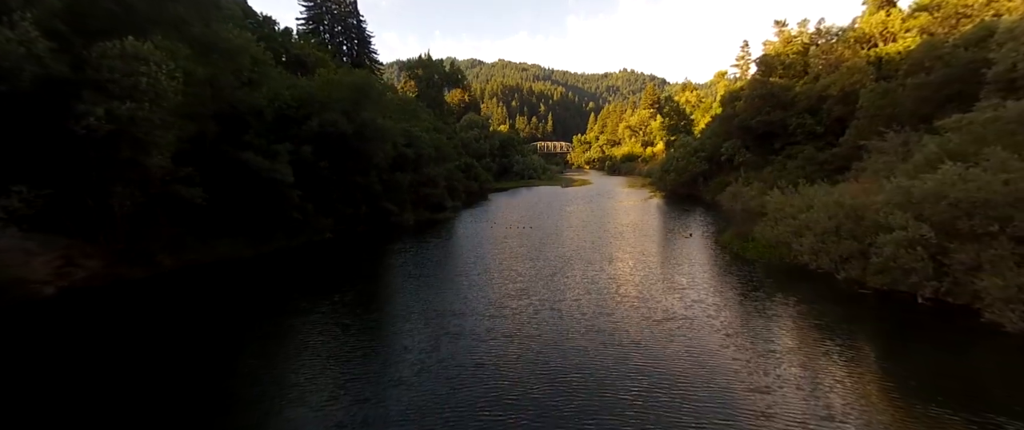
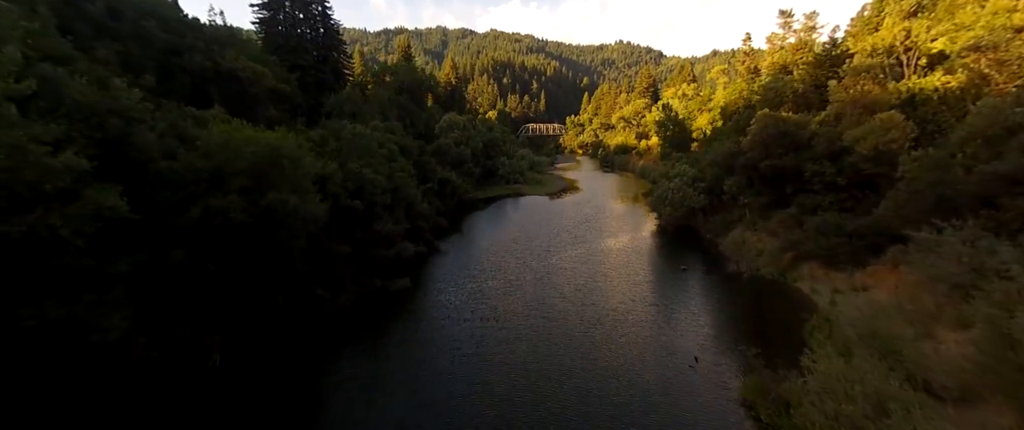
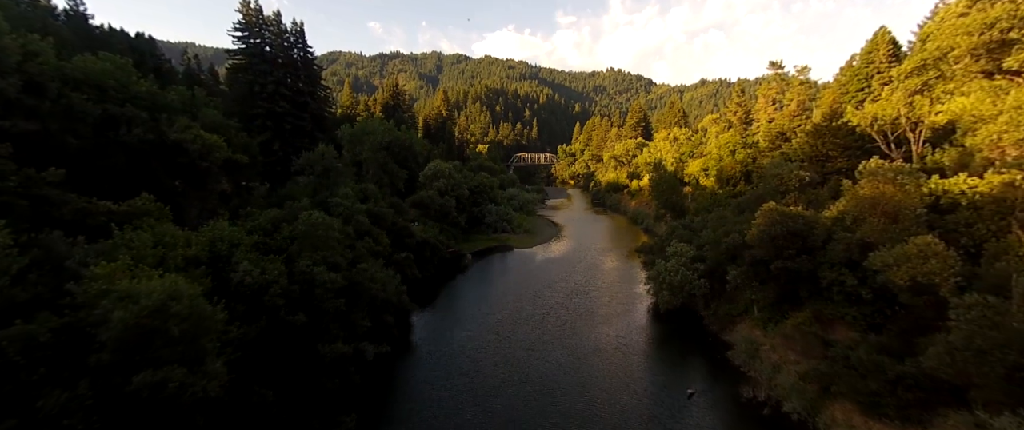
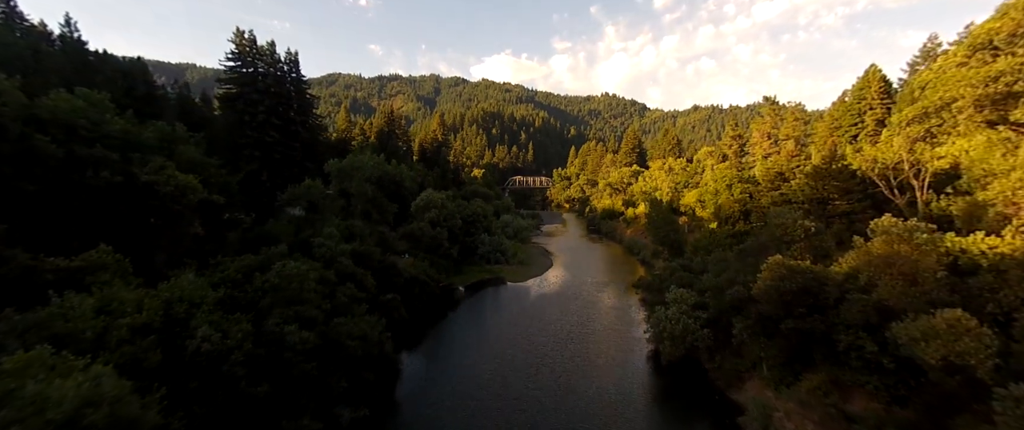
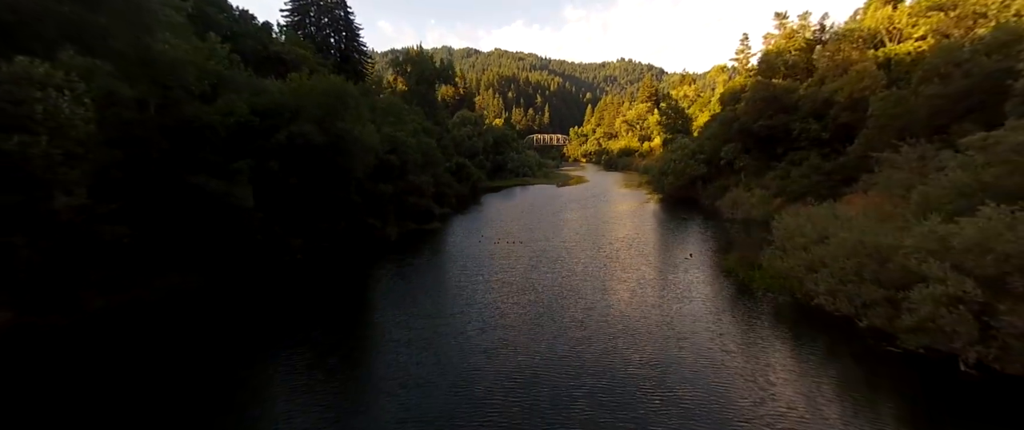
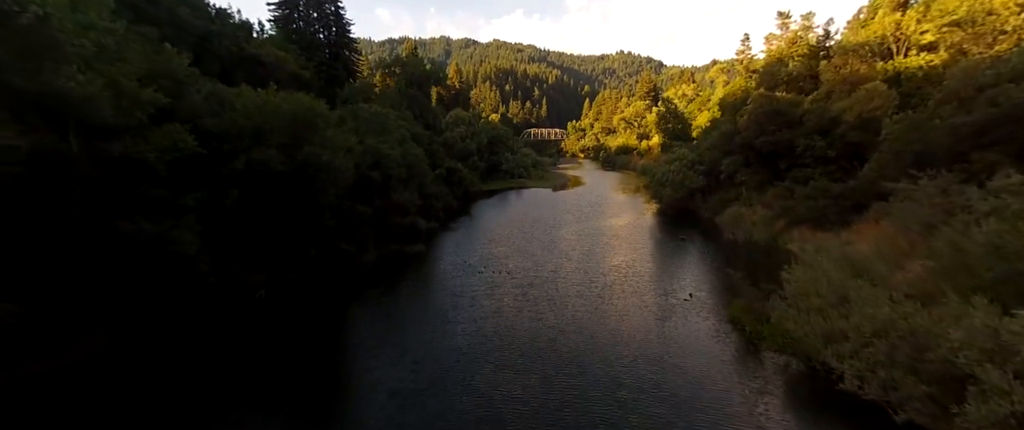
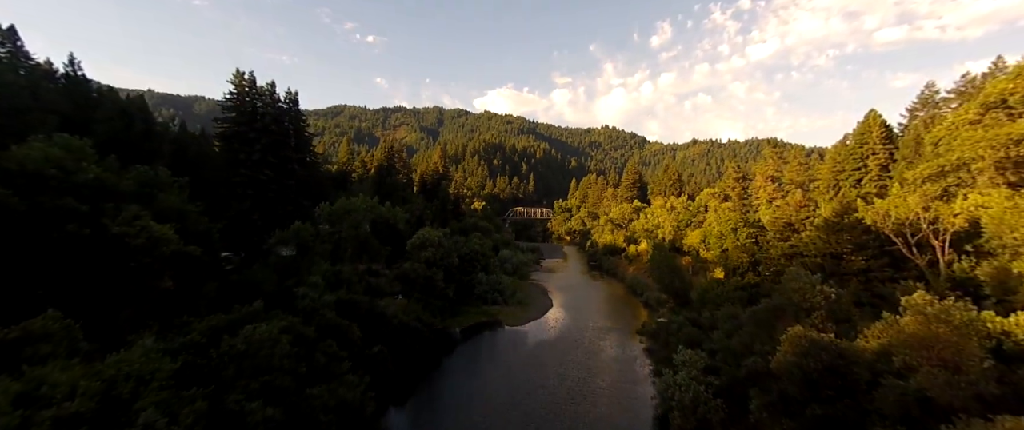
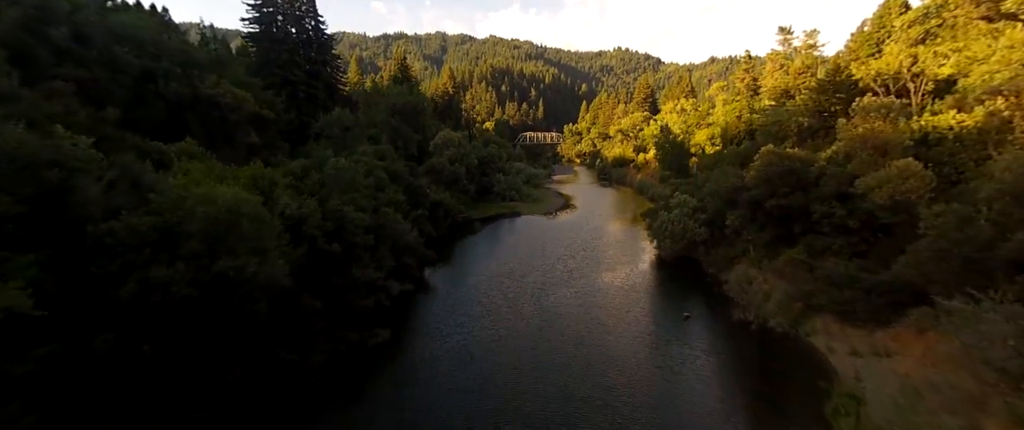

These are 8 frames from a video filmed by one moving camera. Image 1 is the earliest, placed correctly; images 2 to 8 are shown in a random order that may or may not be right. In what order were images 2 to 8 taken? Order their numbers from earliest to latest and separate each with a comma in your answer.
5, 6, 2, 8, 3, 4, 7
